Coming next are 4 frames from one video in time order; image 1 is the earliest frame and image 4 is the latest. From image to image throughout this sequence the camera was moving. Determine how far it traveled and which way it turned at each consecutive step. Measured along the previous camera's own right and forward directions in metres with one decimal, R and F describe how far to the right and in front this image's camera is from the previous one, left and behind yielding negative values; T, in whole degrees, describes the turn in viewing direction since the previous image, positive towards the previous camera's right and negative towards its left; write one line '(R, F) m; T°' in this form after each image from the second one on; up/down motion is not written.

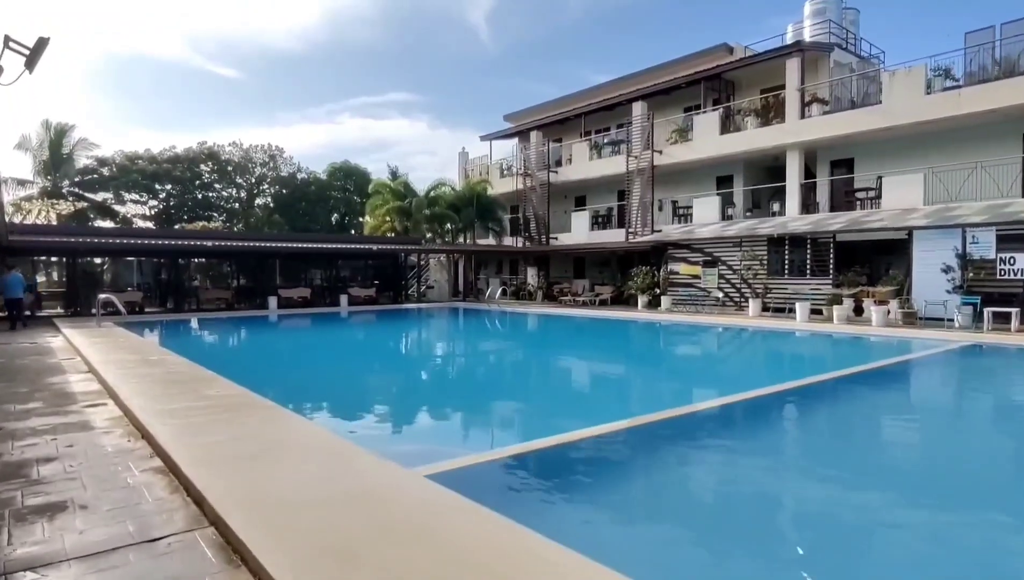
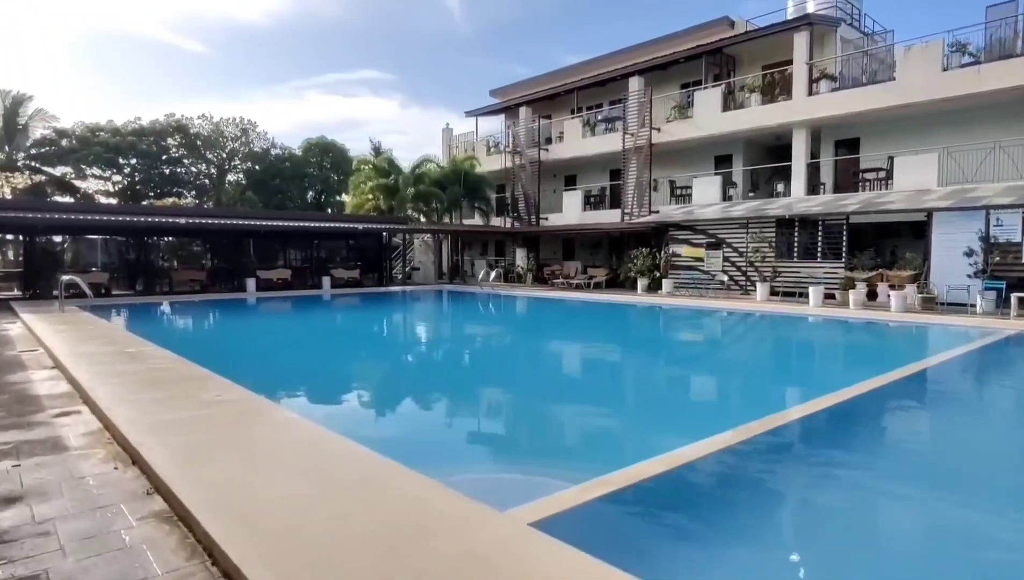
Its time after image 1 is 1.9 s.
(-0.7, +0.9) m; +3°
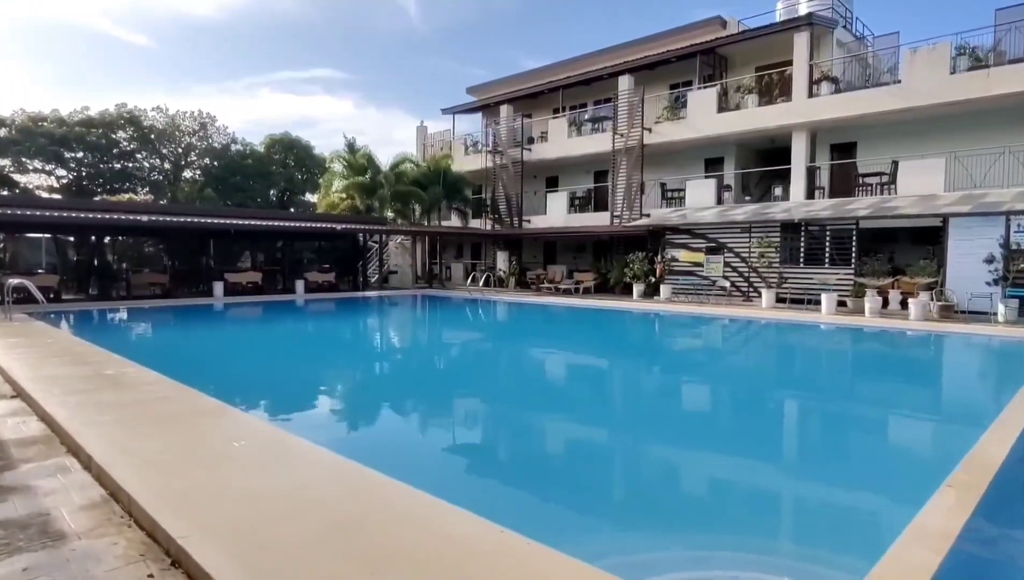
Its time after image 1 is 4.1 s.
(-1.0, +1.1) m; +4°
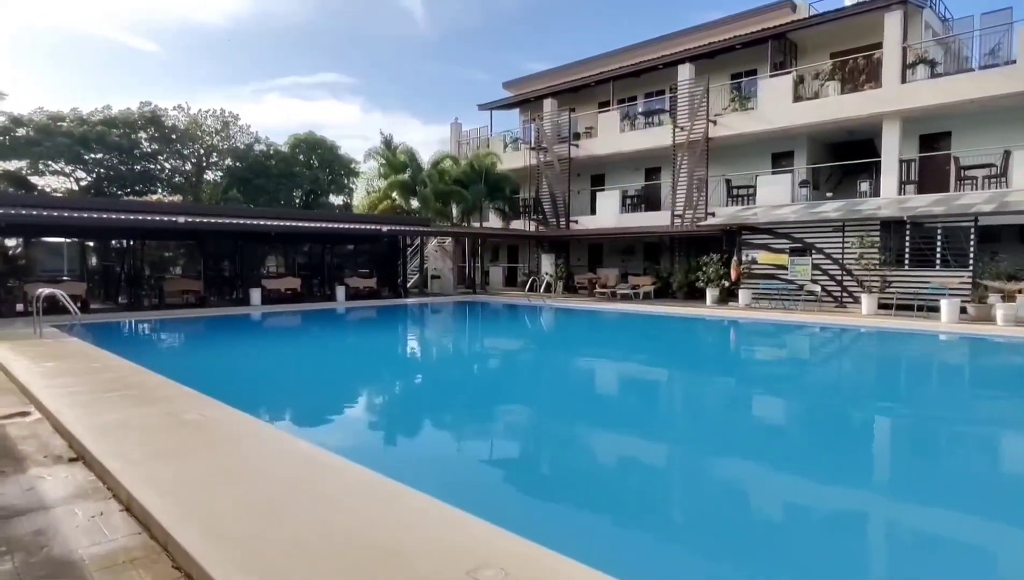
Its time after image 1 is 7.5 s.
(-1.5, +1.5) m; -1°
